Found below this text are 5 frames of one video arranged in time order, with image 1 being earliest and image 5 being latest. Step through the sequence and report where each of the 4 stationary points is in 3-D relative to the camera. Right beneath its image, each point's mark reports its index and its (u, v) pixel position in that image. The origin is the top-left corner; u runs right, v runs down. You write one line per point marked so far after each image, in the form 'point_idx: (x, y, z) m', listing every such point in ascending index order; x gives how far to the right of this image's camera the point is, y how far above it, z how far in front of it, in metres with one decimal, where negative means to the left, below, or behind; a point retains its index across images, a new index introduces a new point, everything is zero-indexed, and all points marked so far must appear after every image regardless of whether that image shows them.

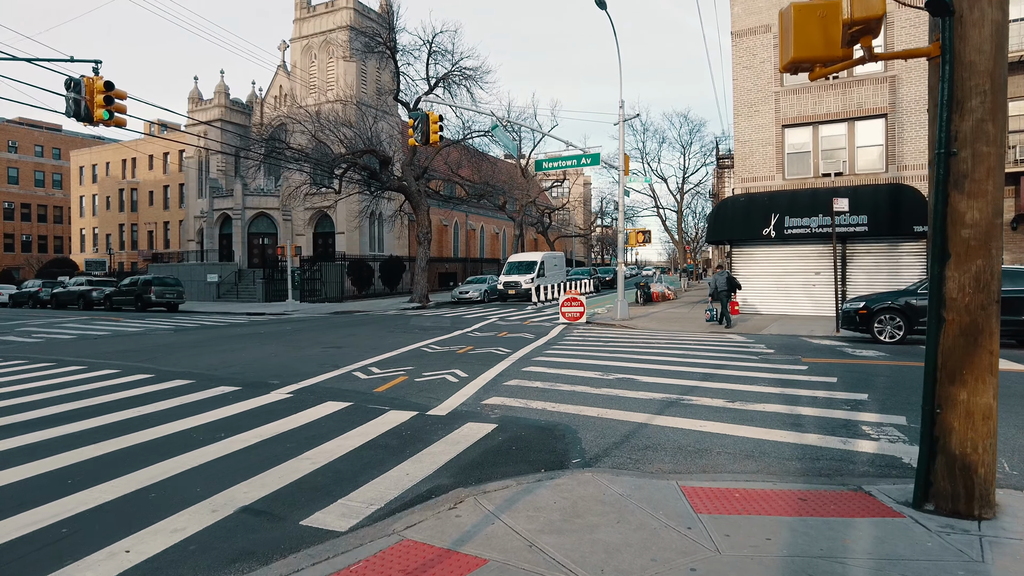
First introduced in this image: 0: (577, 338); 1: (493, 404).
0: (+1.6, -1.2, +17.1) m
1: (-0.2, -1.3, +7.7) m
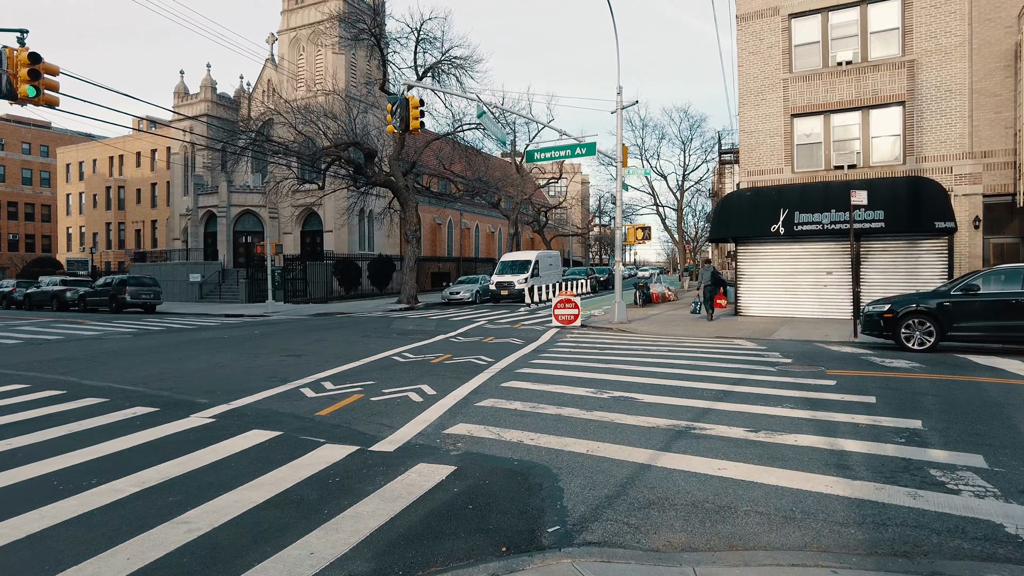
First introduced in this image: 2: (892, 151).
0: (+1.3, -1.2, +15.6) m
1: (-0.5, -1.3, +6.2) m
2: (+10.7, +3.9, +20.0) m
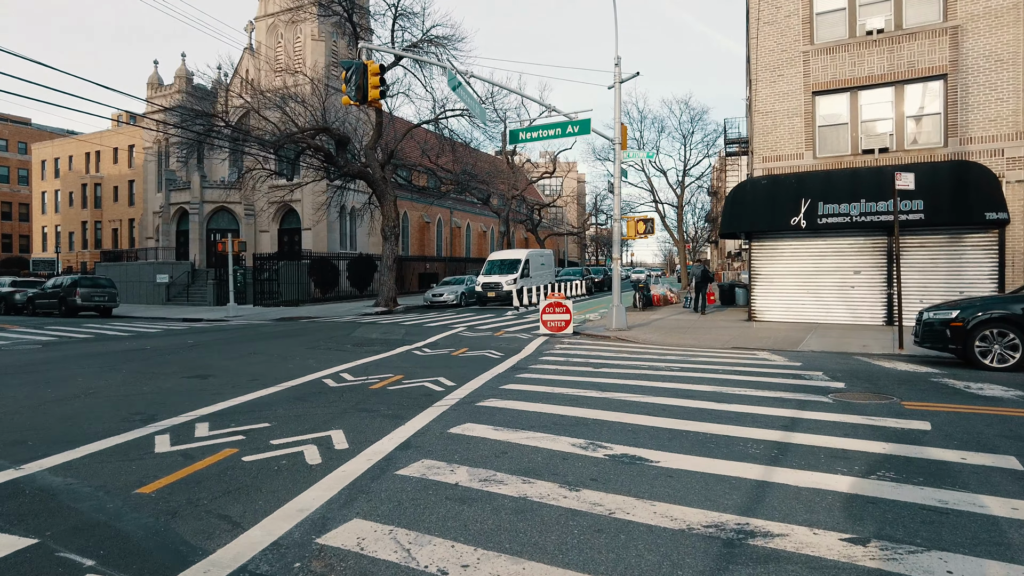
0: (+0.8, -1.2, +12.9) m
1: (-0.9, -1.3, +3.5) m
2: (+10.3, +3.8, +17.3) m
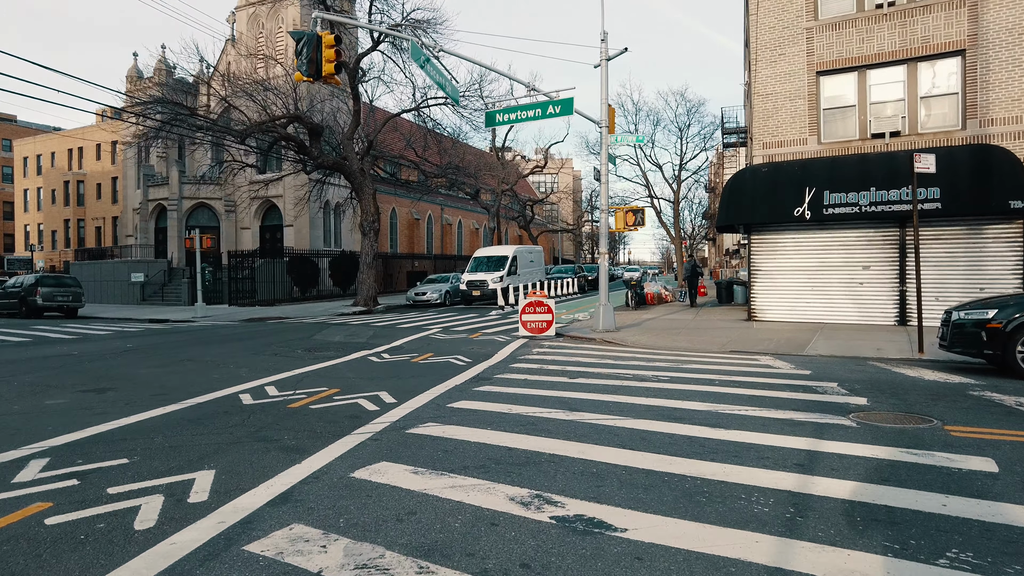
0: (+0.3, -1.2, +11.4) m
1: (-1.3, -1.3, +2.0) m
2: (+9.8, +3.9, +15.8) m
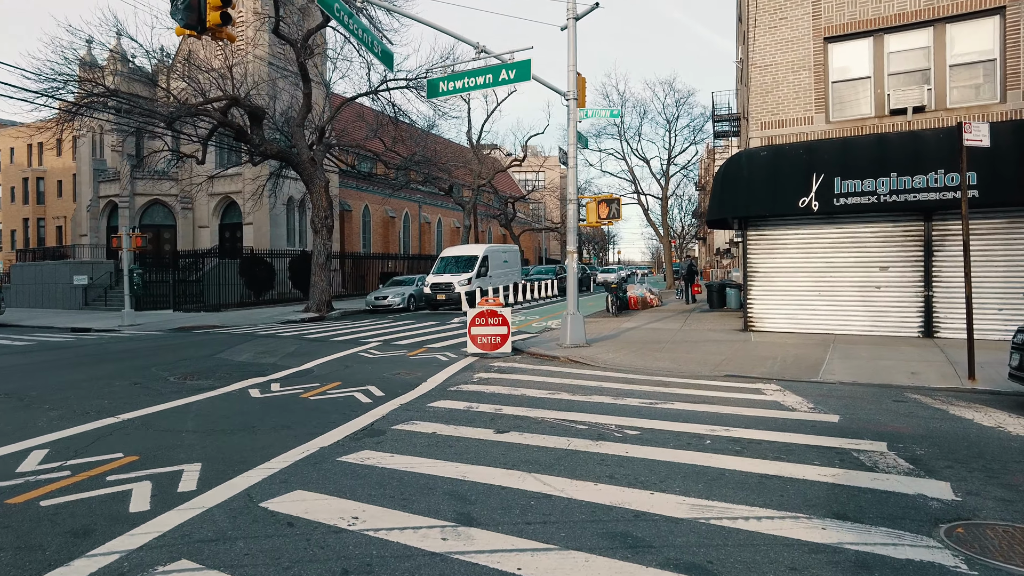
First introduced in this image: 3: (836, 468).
0: (-0.5, -1.3, +8.7) m
1: (-2.1, -1.4, -0.8) m
2: (+8.8, +3.8, +13.2) m
3: (+2.2, -1.2, +4.8) m
